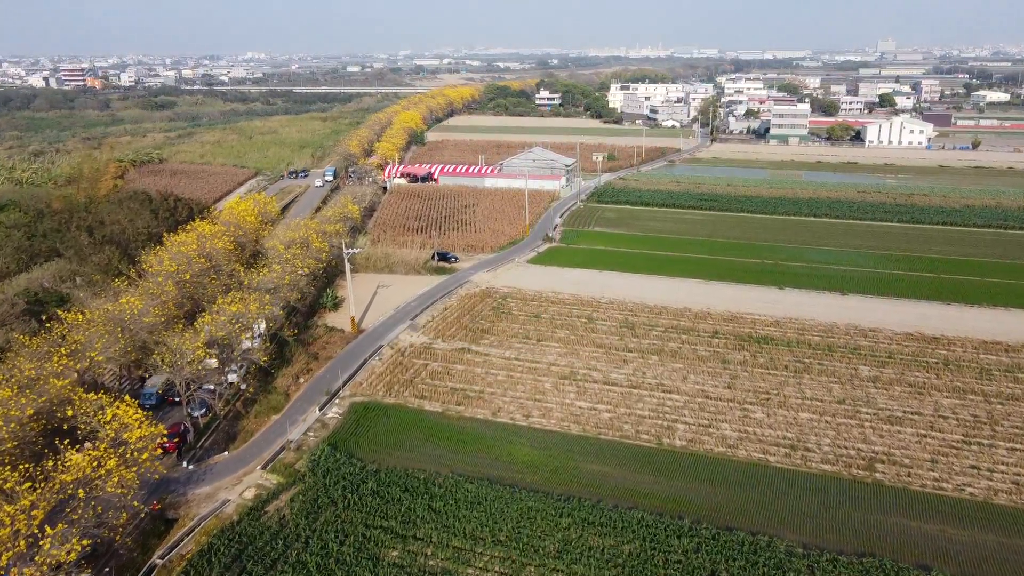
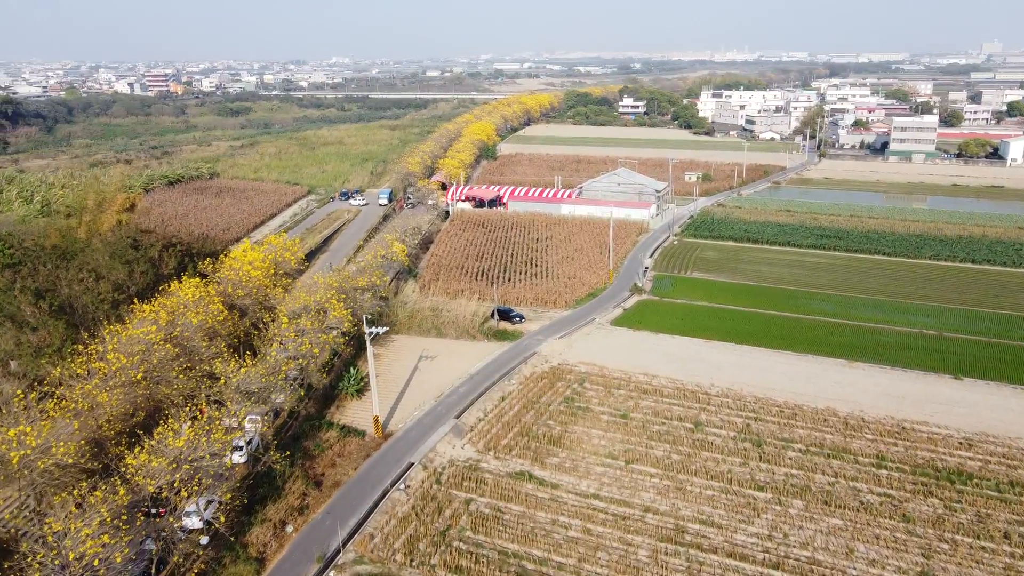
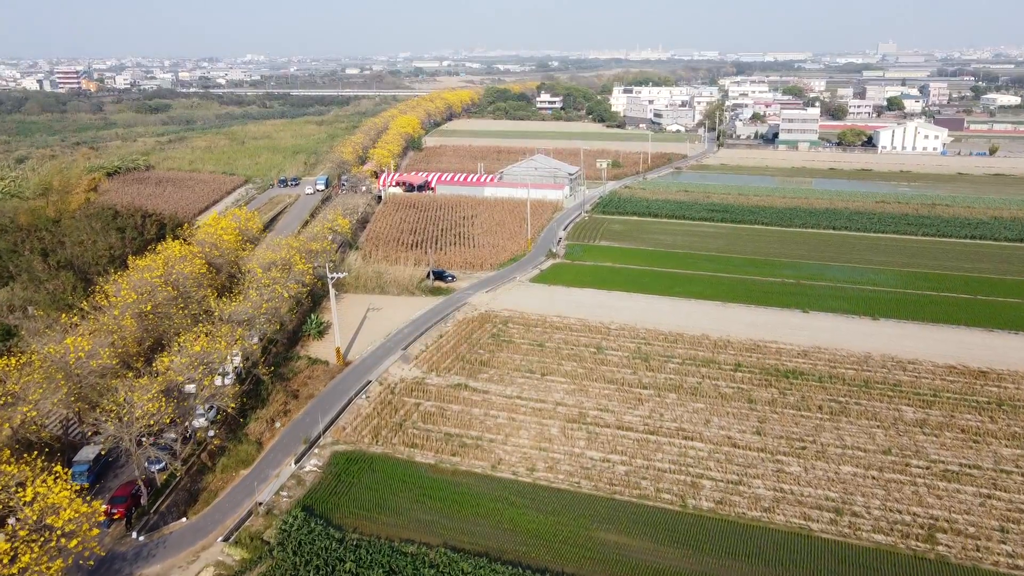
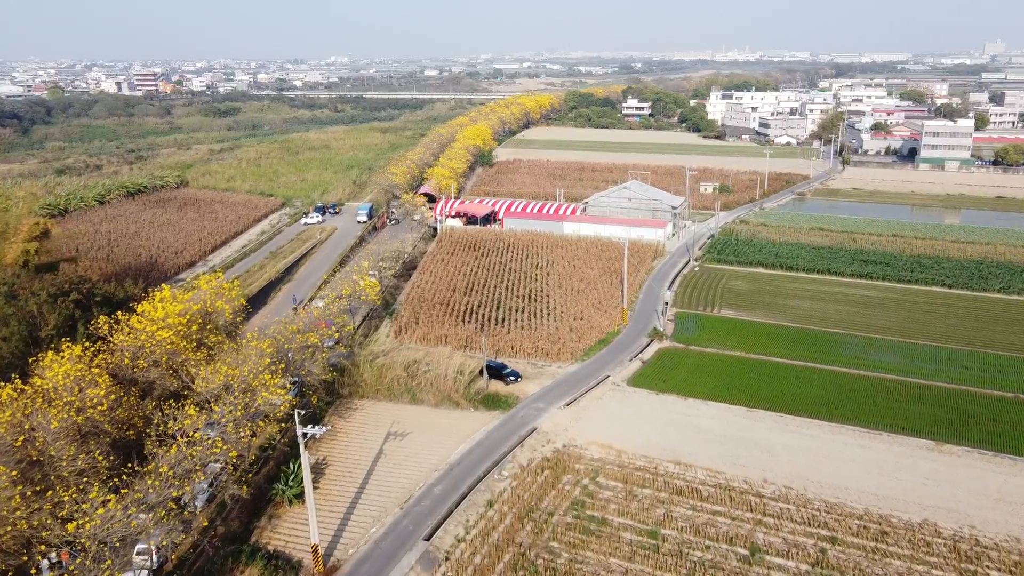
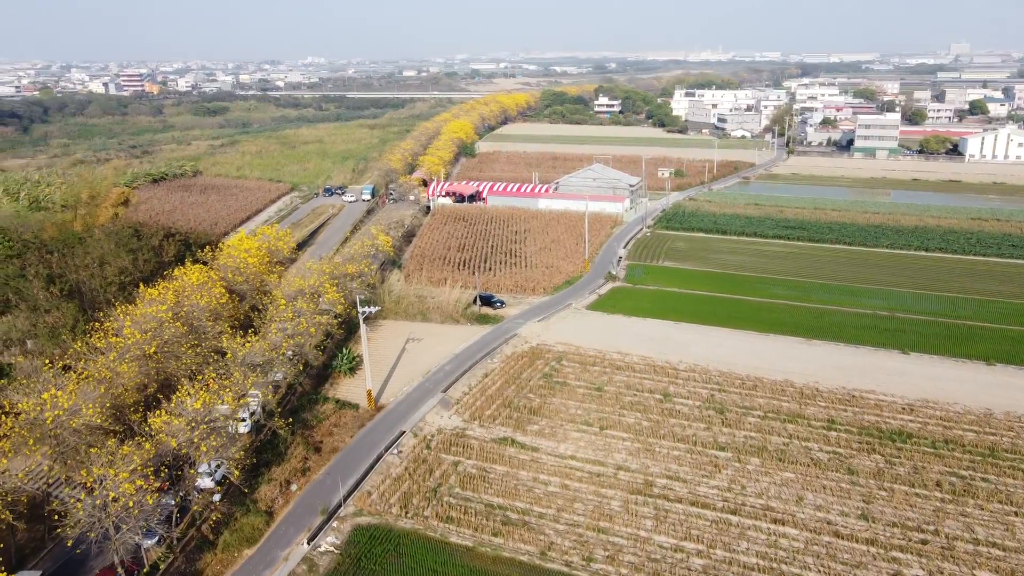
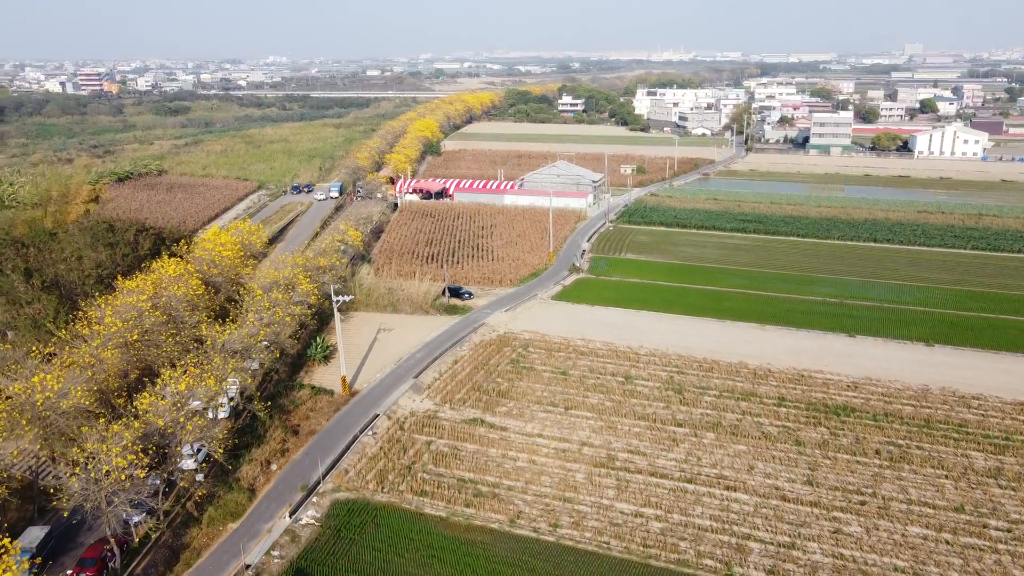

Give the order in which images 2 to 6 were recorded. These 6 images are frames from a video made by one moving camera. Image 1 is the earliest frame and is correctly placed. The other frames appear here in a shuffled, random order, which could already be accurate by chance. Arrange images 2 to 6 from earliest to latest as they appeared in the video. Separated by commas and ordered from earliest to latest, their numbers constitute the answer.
3, 6, 5, 2, 4
